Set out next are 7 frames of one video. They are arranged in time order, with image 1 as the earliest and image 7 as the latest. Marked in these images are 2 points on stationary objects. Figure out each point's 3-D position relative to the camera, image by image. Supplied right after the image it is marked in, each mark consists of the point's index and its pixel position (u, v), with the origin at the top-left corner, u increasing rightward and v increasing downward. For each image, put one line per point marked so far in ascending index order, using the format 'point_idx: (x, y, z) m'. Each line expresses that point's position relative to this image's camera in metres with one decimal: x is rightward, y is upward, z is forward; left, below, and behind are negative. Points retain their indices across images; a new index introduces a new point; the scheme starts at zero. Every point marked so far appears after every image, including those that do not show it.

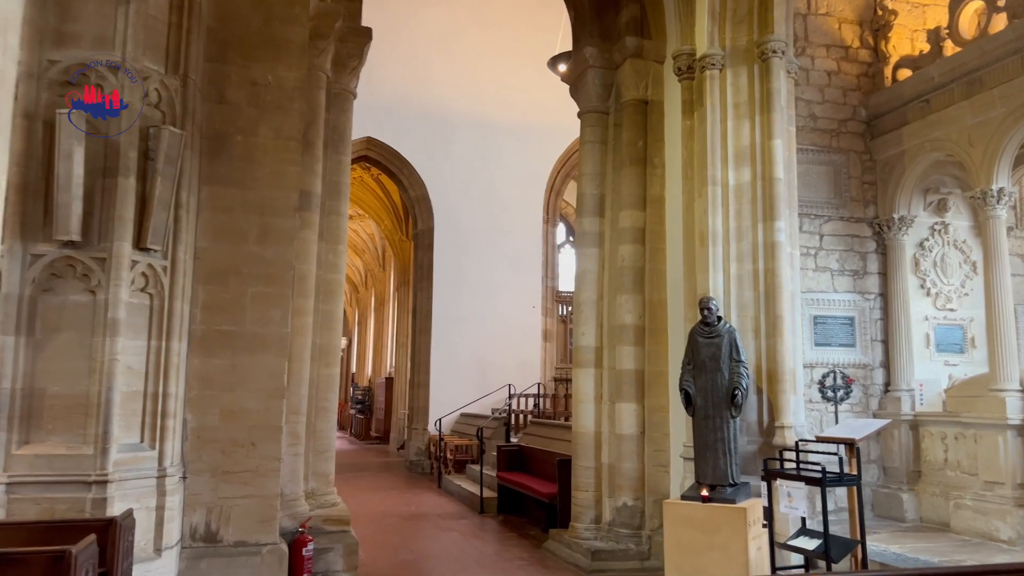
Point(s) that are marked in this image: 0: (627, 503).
0: (+0.8, -1.6, +6.0) m
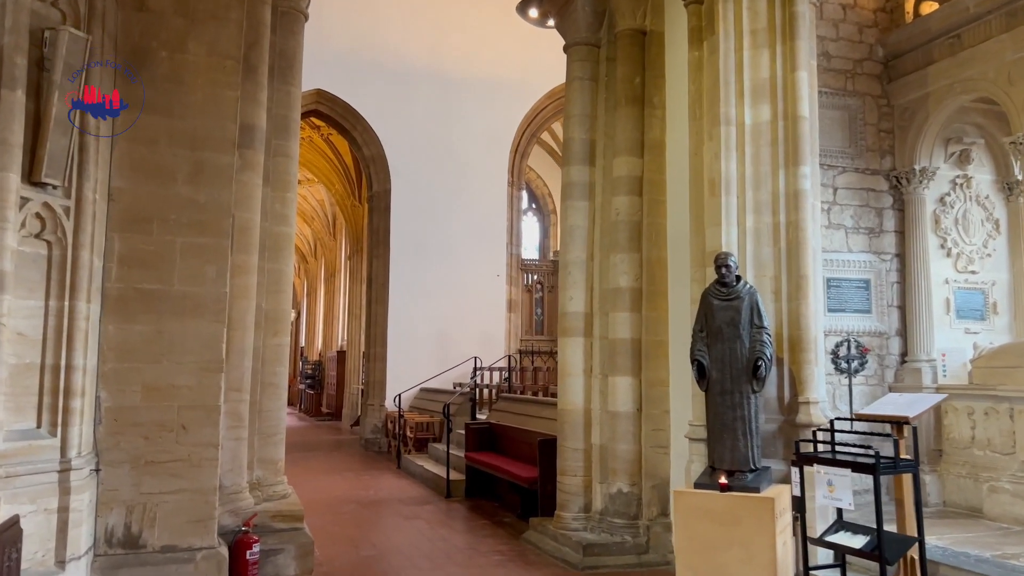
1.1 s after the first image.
0: (+0.7, -1.3, +5.3) m
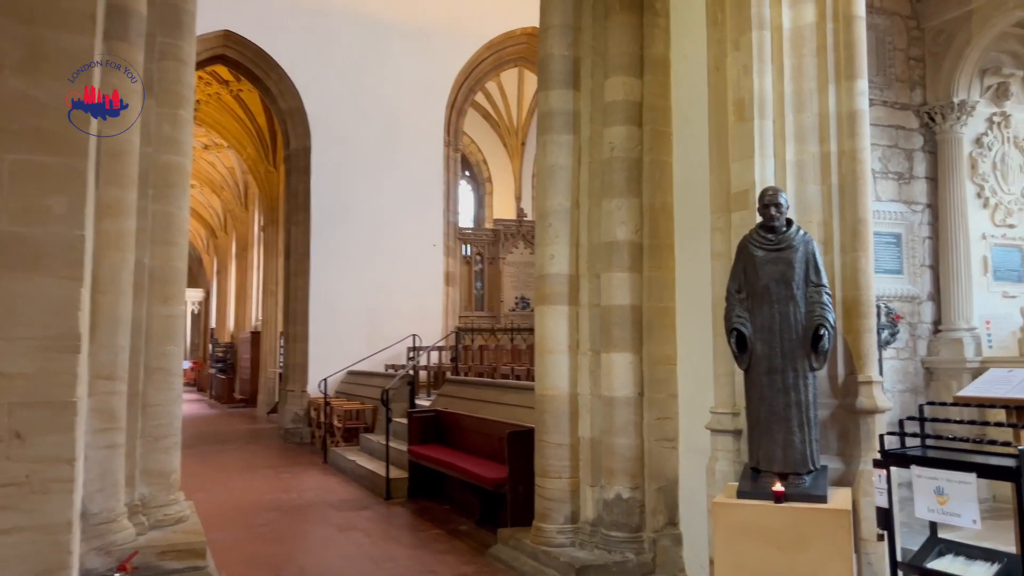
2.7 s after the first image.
0: (+0.6, -1.1, +4.2) m
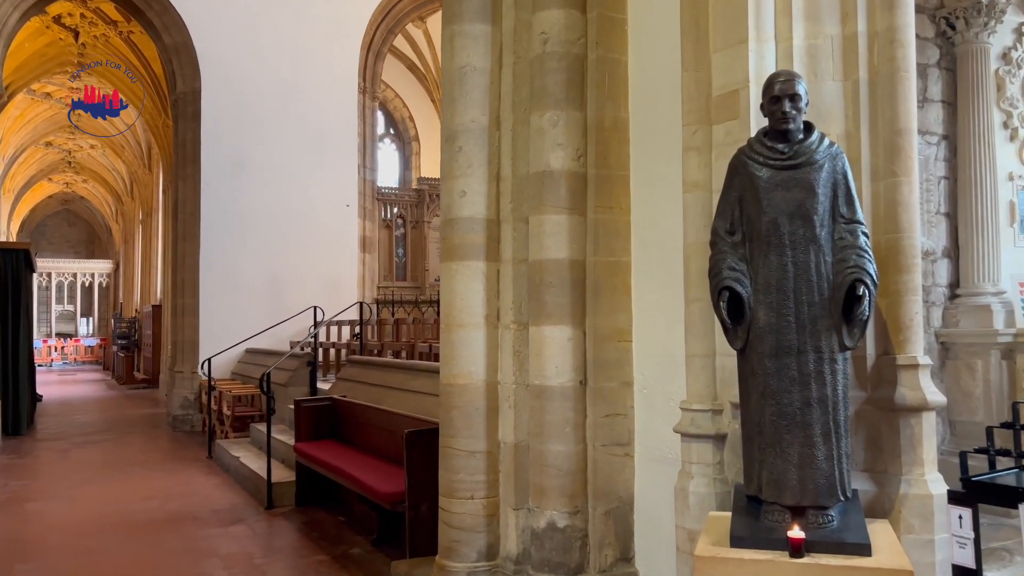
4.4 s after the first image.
0: (+0.2, -0.9, +3.0) m
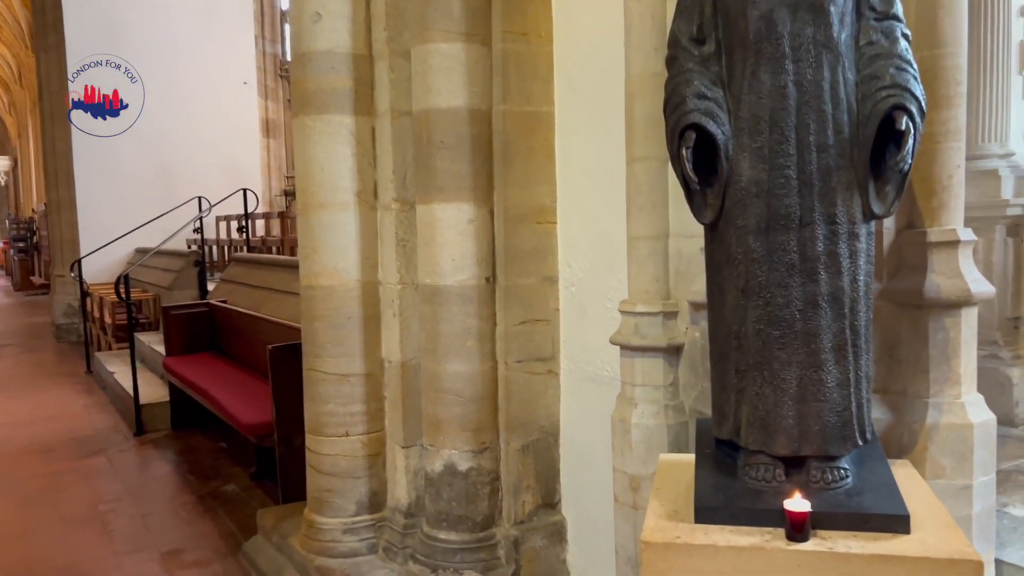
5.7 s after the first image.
0: (-0.2, -0.5, +2.3) m
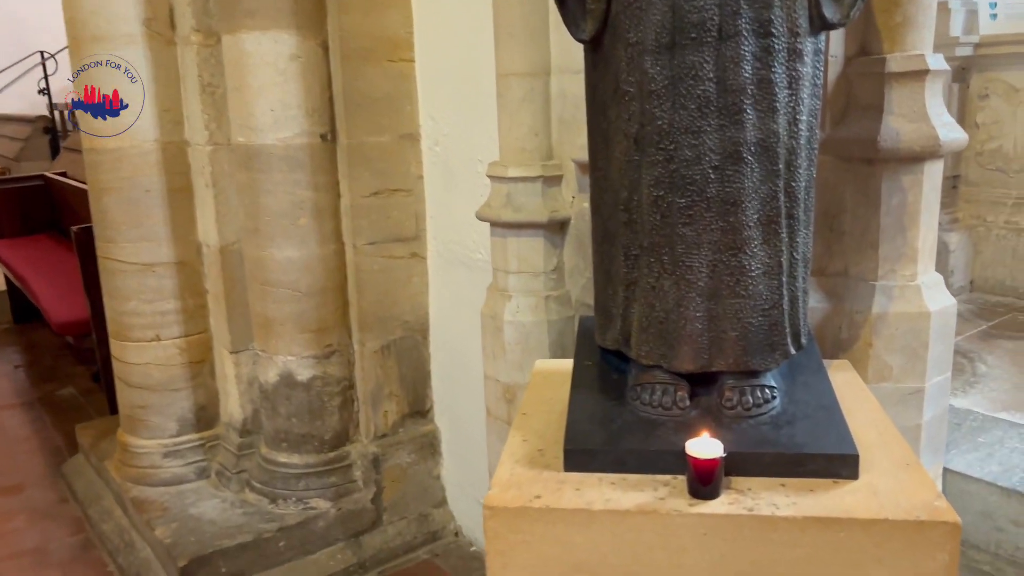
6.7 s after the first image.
0: (-0.5, -0.2, +1.8) m
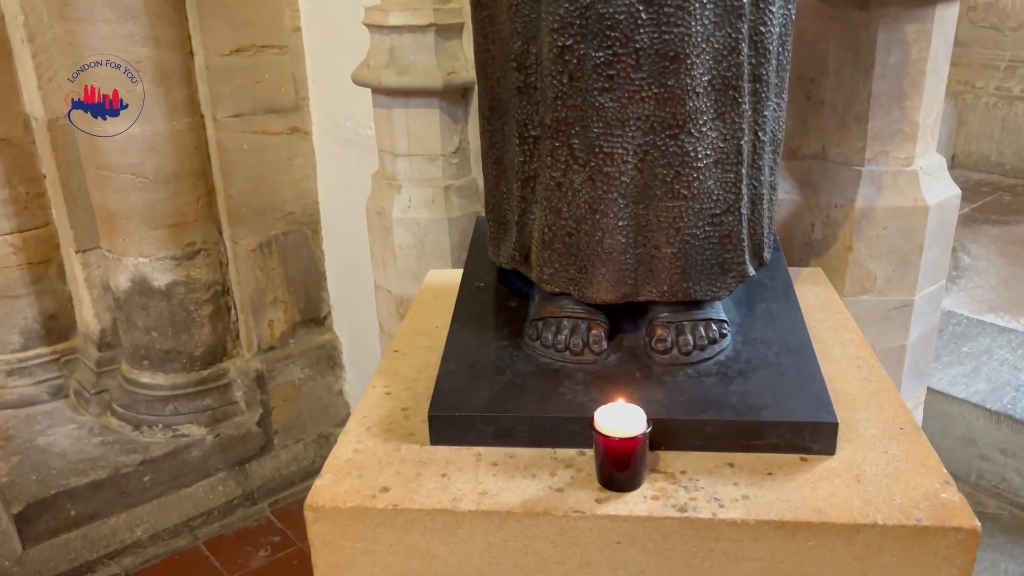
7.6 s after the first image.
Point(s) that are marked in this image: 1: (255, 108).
0: (-0.7, 0.0, +1.5) m
1: (-0.5, +0.3, +1.5) m
